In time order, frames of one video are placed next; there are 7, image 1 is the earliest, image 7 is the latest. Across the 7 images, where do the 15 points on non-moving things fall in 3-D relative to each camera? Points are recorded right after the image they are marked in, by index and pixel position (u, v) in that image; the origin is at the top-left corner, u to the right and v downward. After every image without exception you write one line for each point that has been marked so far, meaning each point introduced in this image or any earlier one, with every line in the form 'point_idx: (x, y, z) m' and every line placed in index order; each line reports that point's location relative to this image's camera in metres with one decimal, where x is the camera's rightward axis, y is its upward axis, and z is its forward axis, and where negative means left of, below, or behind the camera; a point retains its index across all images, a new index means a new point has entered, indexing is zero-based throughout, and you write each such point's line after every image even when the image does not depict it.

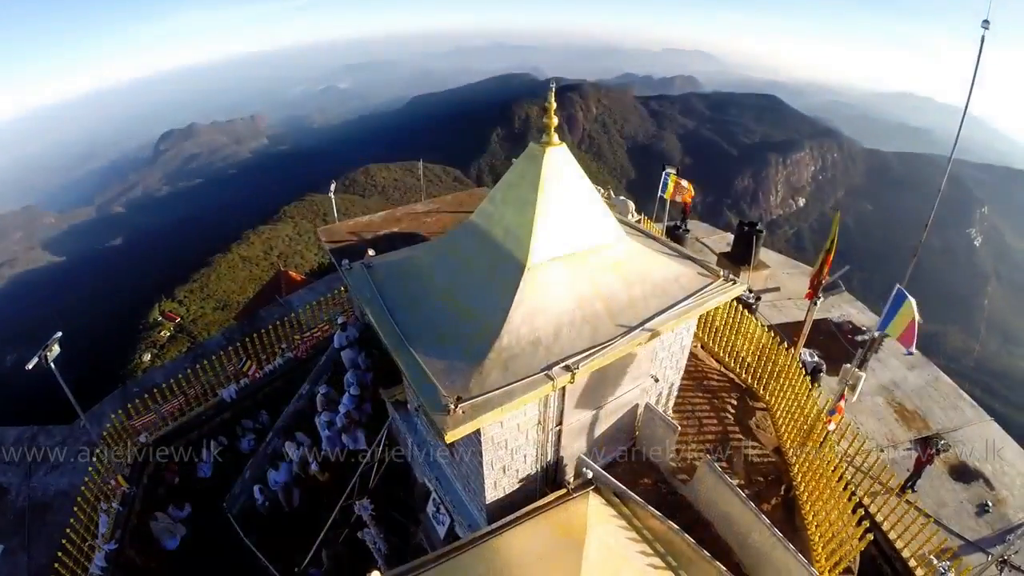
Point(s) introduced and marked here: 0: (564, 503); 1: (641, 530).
0: (+0.6, -2.4, +5.6) m
1: (+1.5, -2.7, +5.7) m
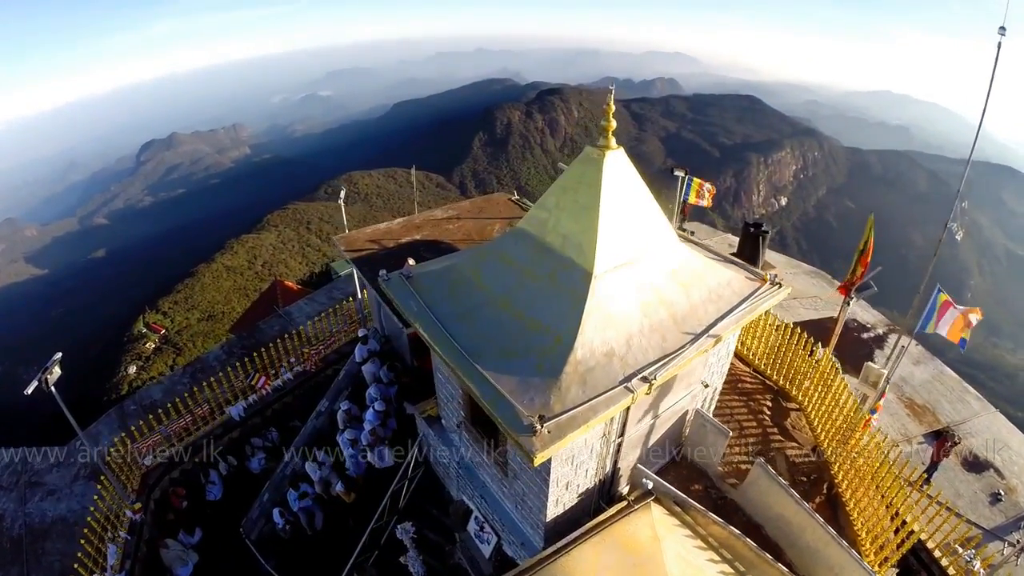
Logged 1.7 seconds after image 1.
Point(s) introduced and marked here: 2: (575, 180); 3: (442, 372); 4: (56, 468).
0: (+1.3, -2.5, +5.4) m
1: (+2.2, -2.7, +5.5) m
2: (+0.6, +1.0, +4.7) m
3: (-0.9, -1.0, +6.2) m
4: (-10.9, -4.3, +12.0) m
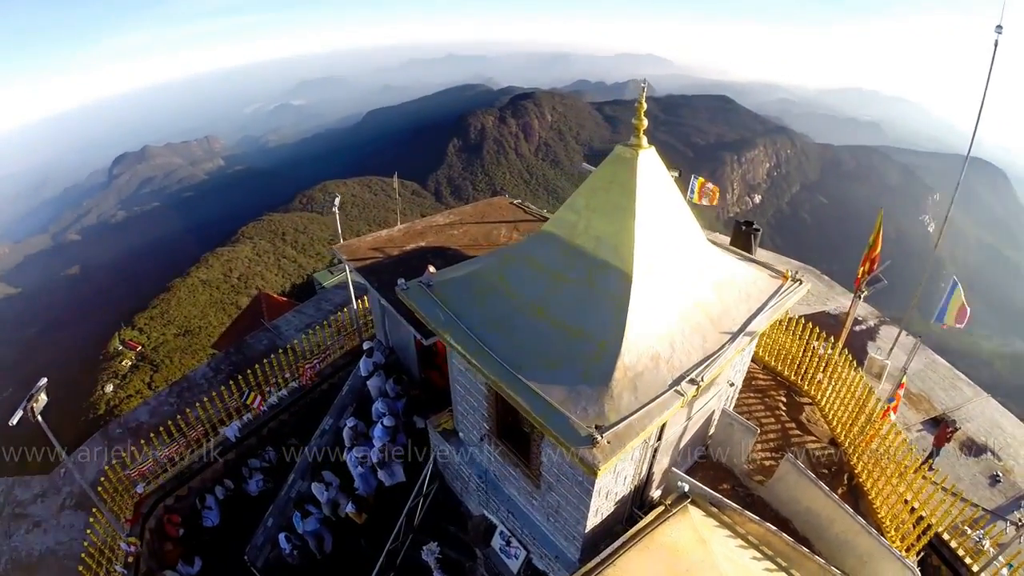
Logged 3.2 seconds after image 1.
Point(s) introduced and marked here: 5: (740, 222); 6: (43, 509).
0: (+1.6, -2.5, +5.3) m
1: (+2.5, -2.7, +5.4) m
2: (+0.9, +1.0, +4.6) m
3: (-0.6, -1.1, +6.0) m
4: (-10.7, -4.8, +11.4) m
5: (+4.9, +1.4, +10.9) m
6: (-10.5, -4.9, +11.2) m
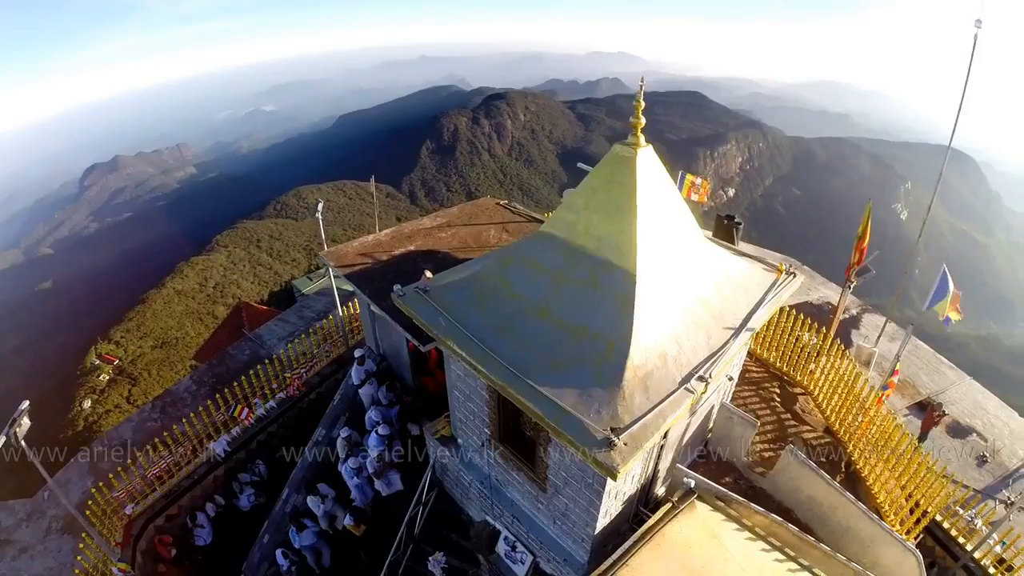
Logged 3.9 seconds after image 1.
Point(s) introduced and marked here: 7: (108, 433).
0: (+1.7, -2.5, +5.3) m
1: (+2.6, -2.6, +5.5) m
2: (+0.9, +1.0, +4.5) m
3: (-0.6, -1.2, +5.9) m
4: (-10.8, -5.2, +10.9) m
5: (+4.6, +1.6, +11.0) m
6: (-10.6, -5.3, +10.7) m
7: (-9.8, -3.5, +12.1) m
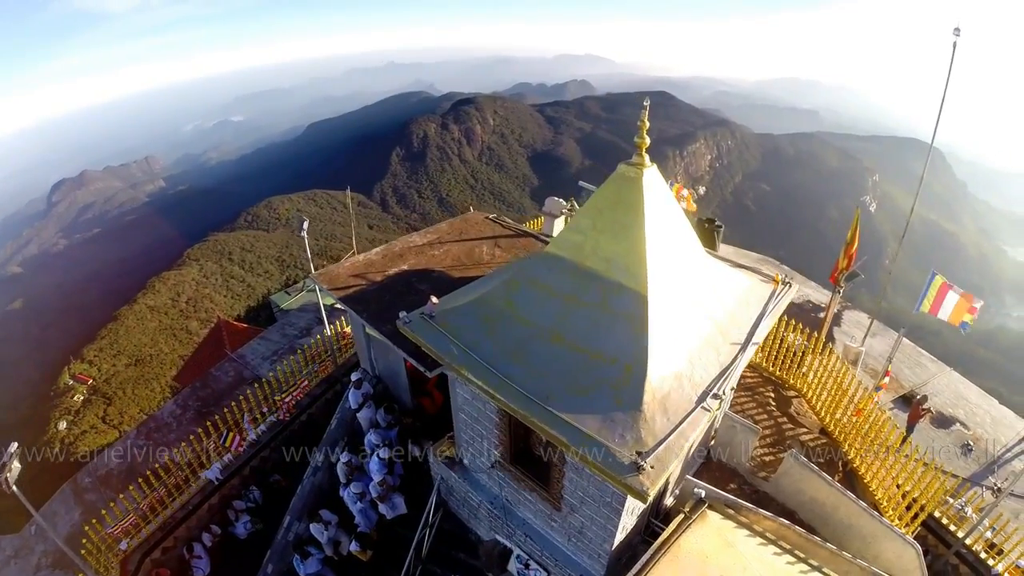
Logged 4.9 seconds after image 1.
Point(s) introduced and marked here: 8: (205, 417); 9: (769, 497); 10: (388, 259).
0: (+1.9, -2.6, +5.4) m
1: (+2.8, -2.7, +5.6) m
2: (+0.9, +0.8, +4.6) m
3: (-0.5, -1.4, +5.9) m
4: (-10.7, -5.9, +10.4) m
5: (+4.4, +1.5, +11.2) m
6: (-10.5, -6.1, +10.2) m
7: (-9.9, -4.2, +11.7) m
8: (-8.1, -3.3, +13.0) m
9: (+3.5, -2.9, +6.9) m
10: (-2.2, +0.5, +8.8) m
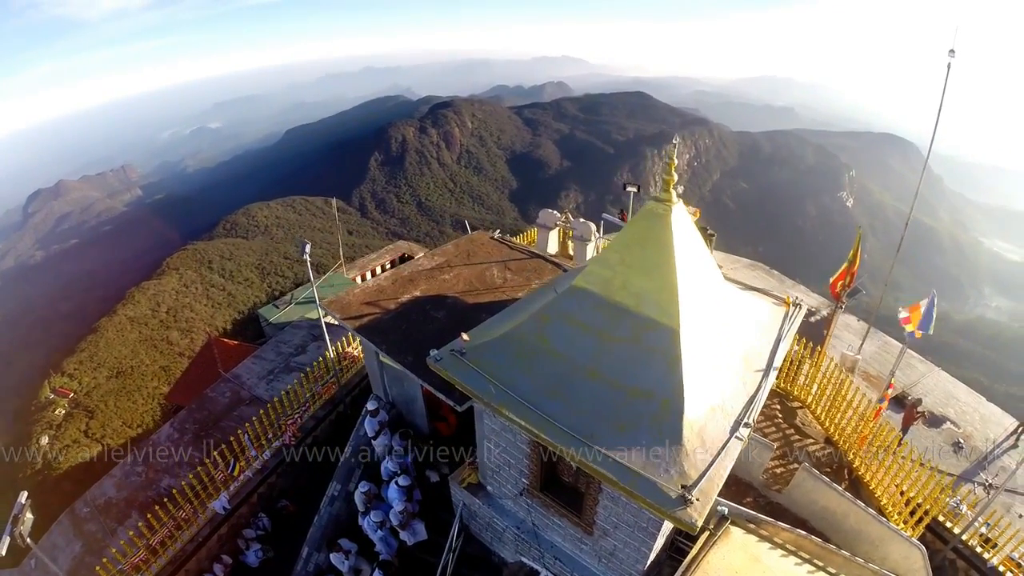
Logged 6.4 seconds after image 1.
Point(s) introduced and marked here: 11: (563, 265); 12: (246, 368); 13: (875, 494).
0: (+2.3, -2.9, +5.6) m
1: (+3.2, -3.0, +5.8) m
2: (+1.2, +0.5, +4.8) m
3: (-0.2, -1.8, +6.0) m
4: (-10.4, -6.7, +10.2) m
5: (+4.4, +1.2, +11.5) m
6: (-10.1, -6.8, +10.0) m
7: (-9.7, -4.9, +11.5) m
8: (-7.9, -3.9, +12.9) m
9: (+3.9, -3.2, +7.1) m
10: (-2.0, 0.0, +8.9) m
11: (+1.0, +0.4, +9.5) m
12: (-8.1, -2.7, +15.5) m
13: (+5.5, -3.1, +7.6) m
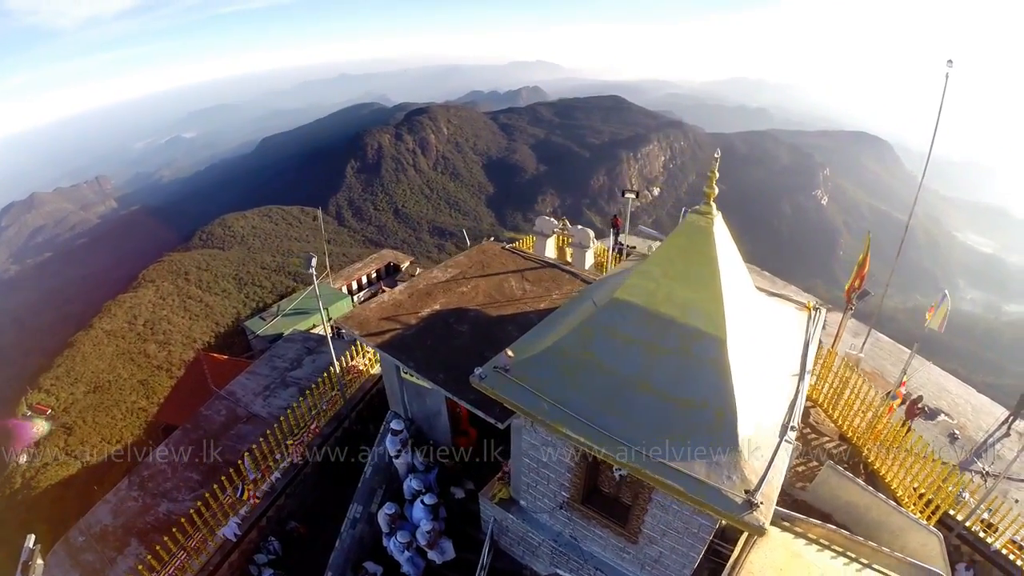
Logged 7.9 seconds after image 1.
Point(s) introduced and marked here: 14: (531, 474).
0: (+2.8, -3.0, +5.7) m
1: (+3.7, -3.1, +6.0) m
2: (+1.7, +0.4, +4.9) m
3: (+0.3, -2.0, +6.1) m
4: (-10.0, -7.1, +9.8) m
5: (+4.6, +1.1, +11.8) m
6: (-9.7, -7.3, +9.6) m
7: (-9.3, -5.4, +11.1) m
8: (-7.6, -4.4, +12.6) m
9: (+4.3, -3.2, +7.3) m
10: (-1.7, -0.2, +8.9) m
11: (+1.3, +0.3, +9.7) m
12: (-8.0, -3.2, +15.2) m
13: (+6.0, -3.2, +7.9) m
14: (+0.3, -2.3, +6.4) m
